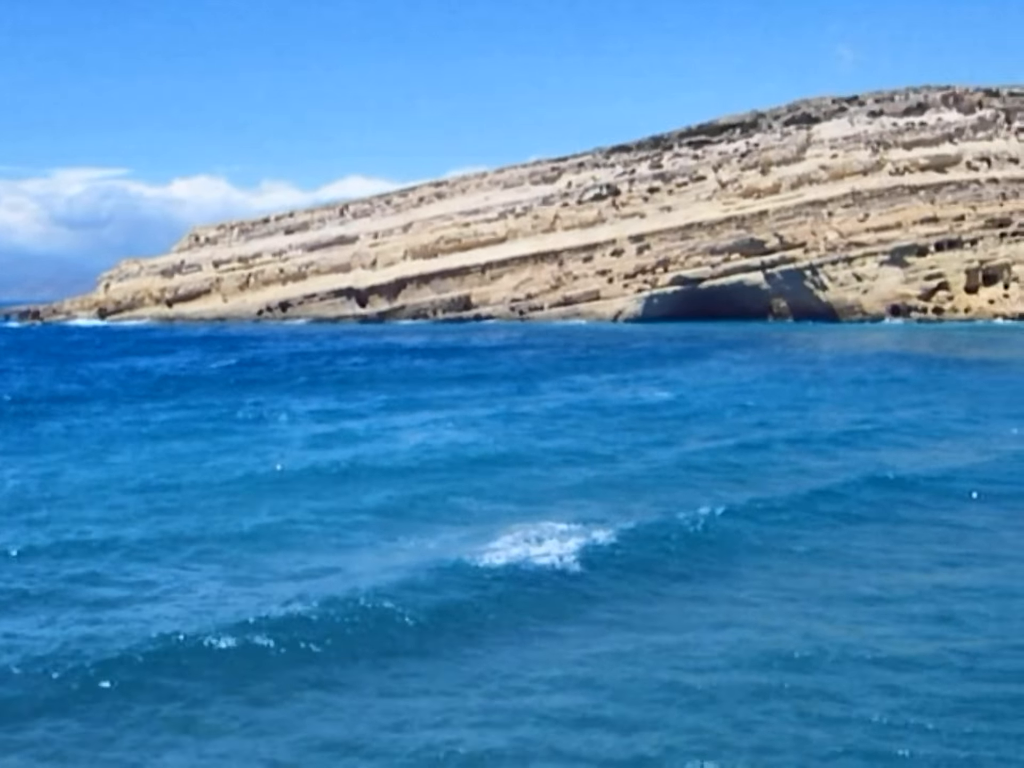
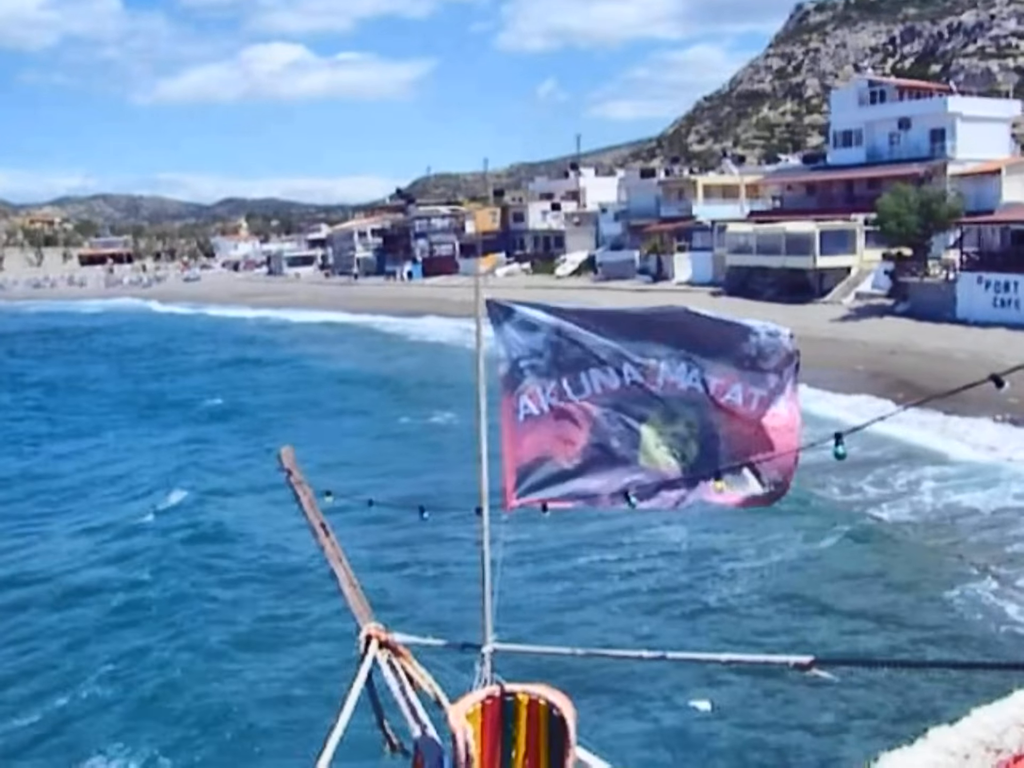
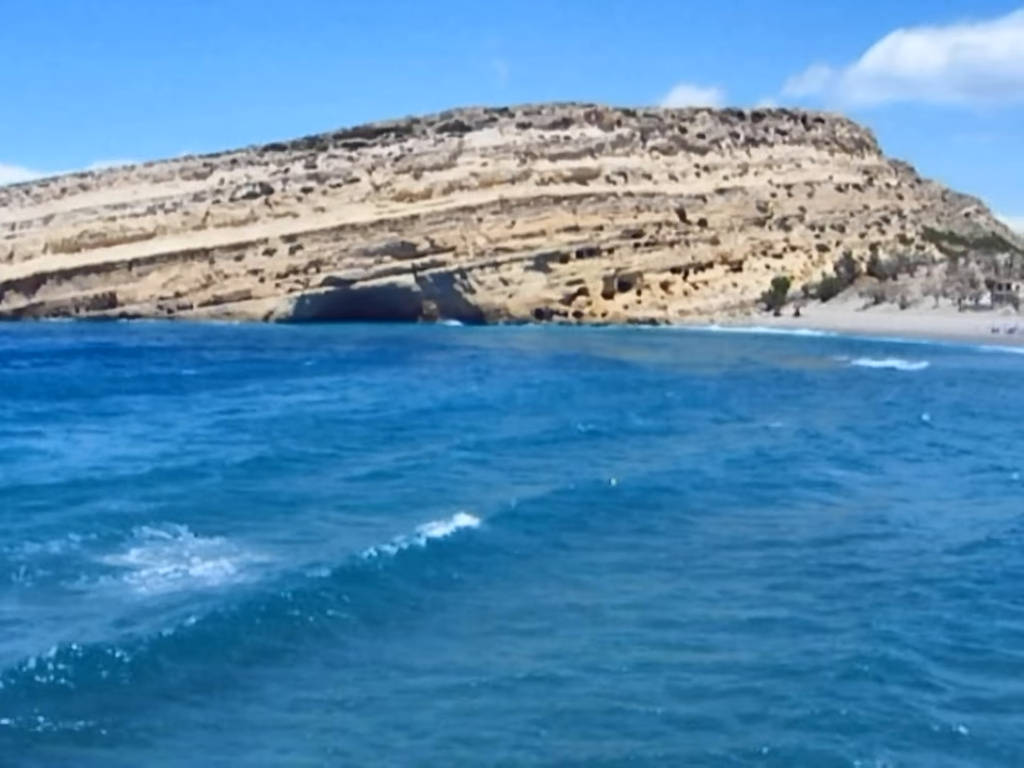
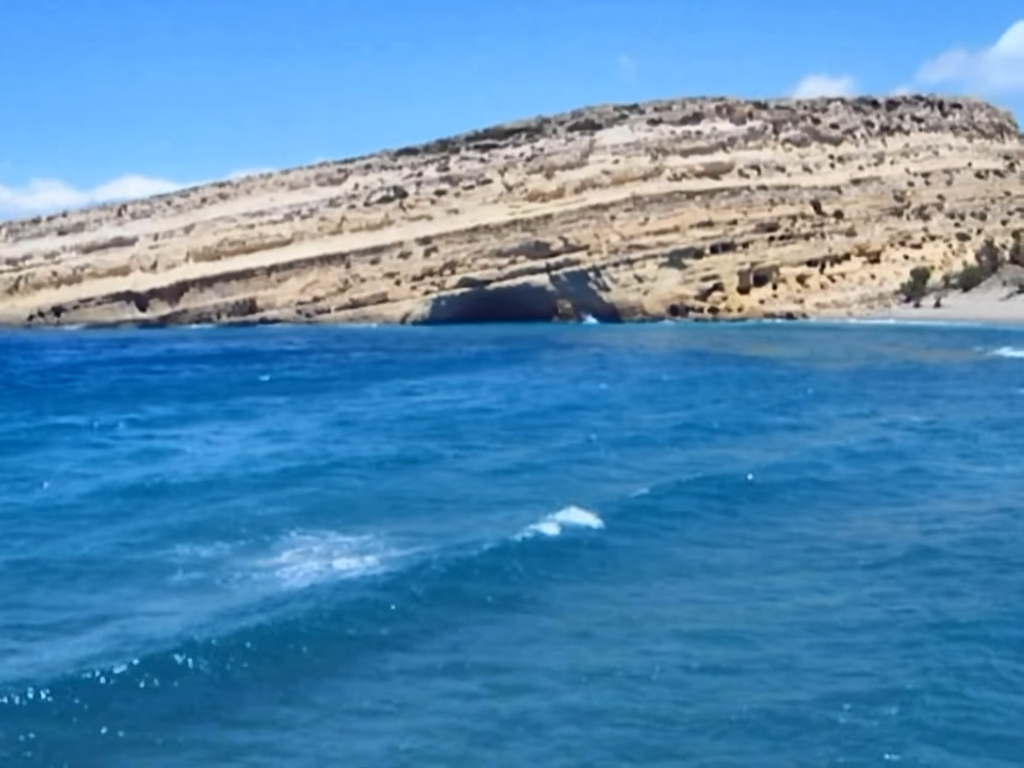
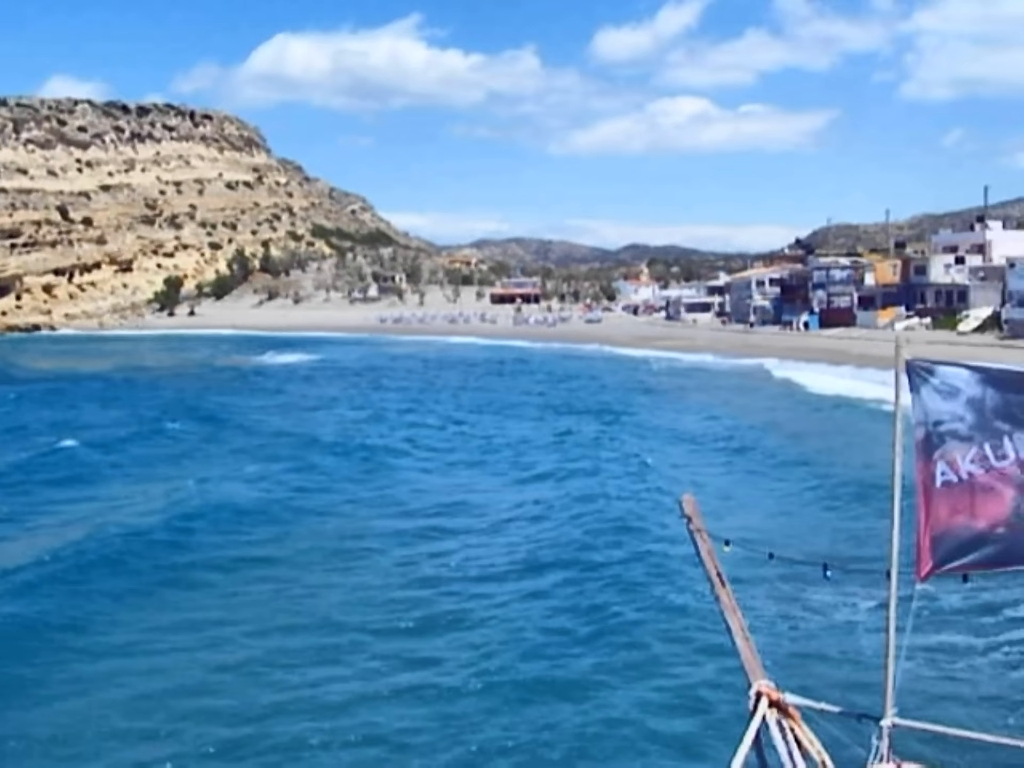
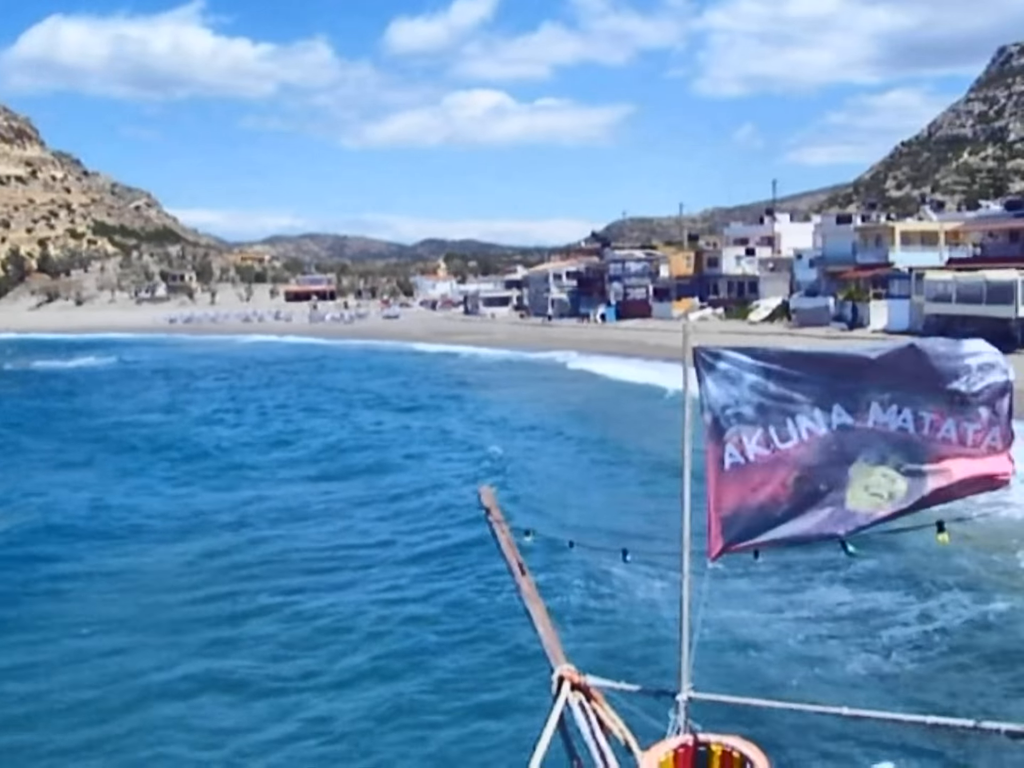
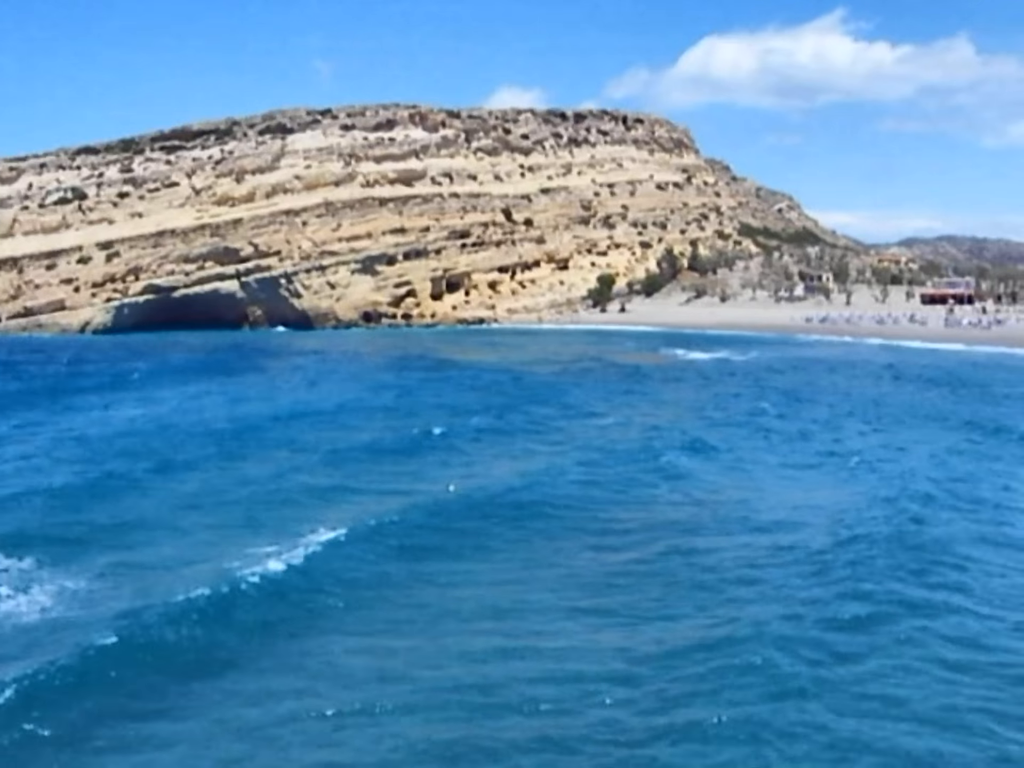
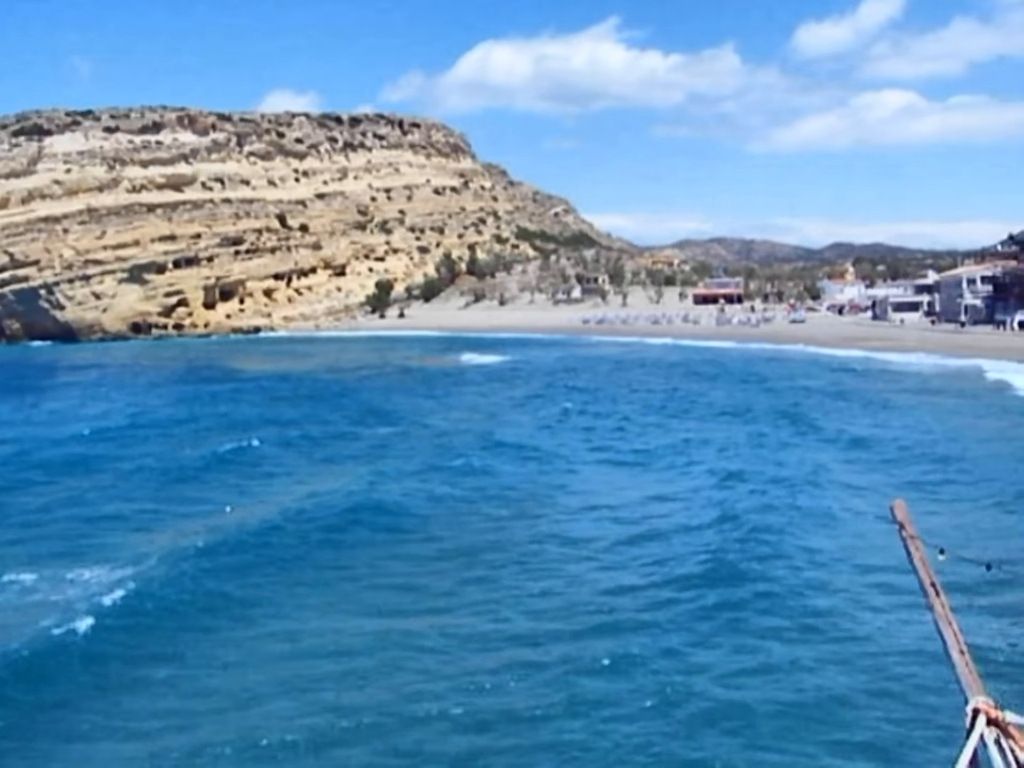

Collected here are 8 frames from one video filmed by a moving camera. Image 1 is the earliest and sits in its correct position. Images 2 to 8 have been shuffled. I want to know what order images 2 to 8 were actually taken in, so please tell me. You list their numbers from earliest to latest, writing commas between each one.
4, 3, 7, 8, 5, 6, 2
